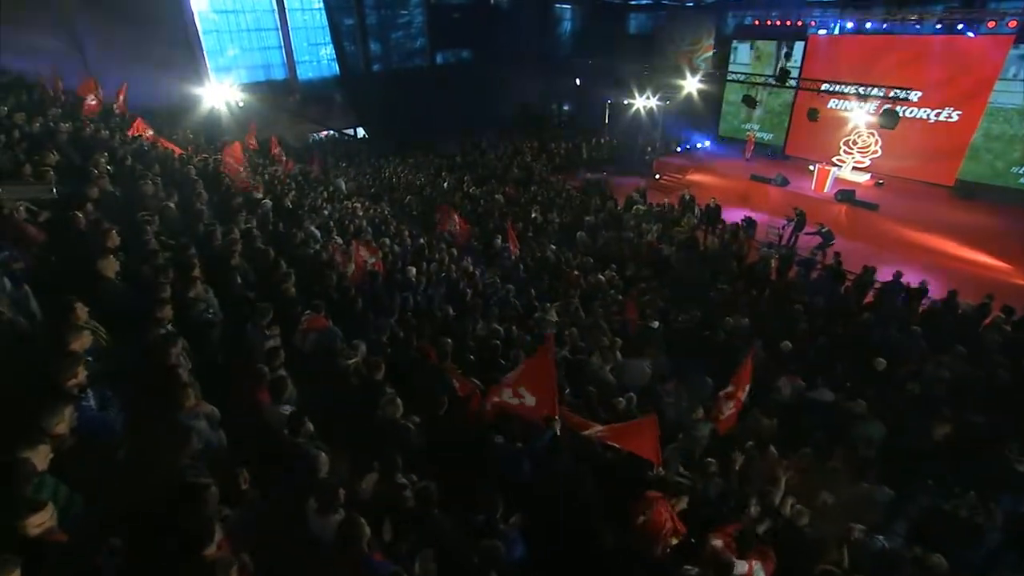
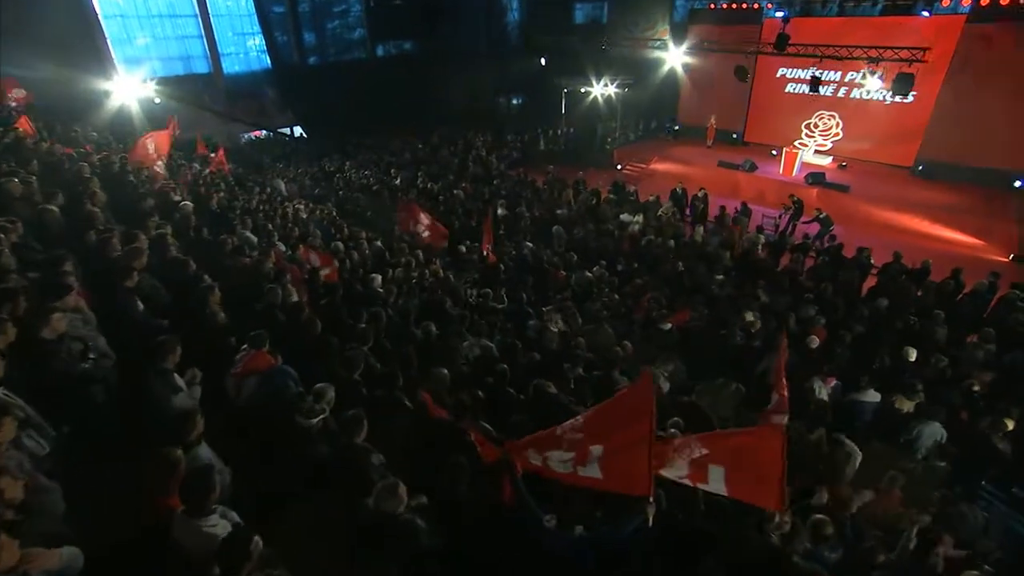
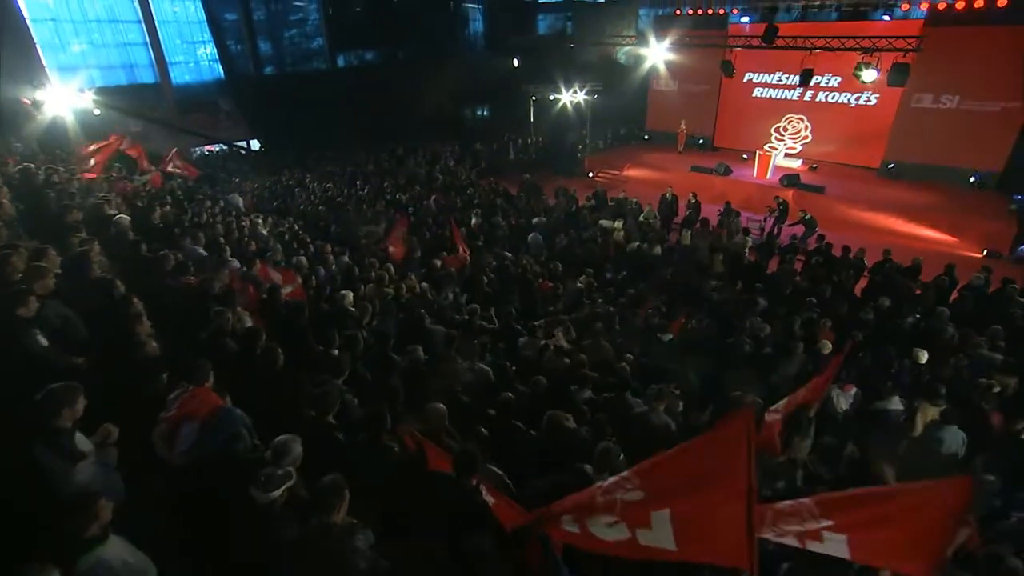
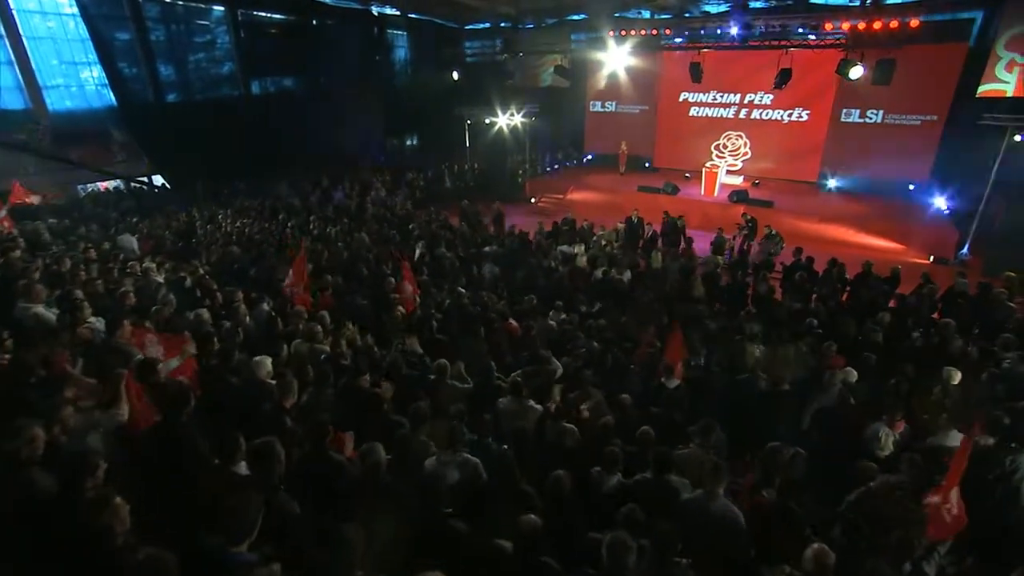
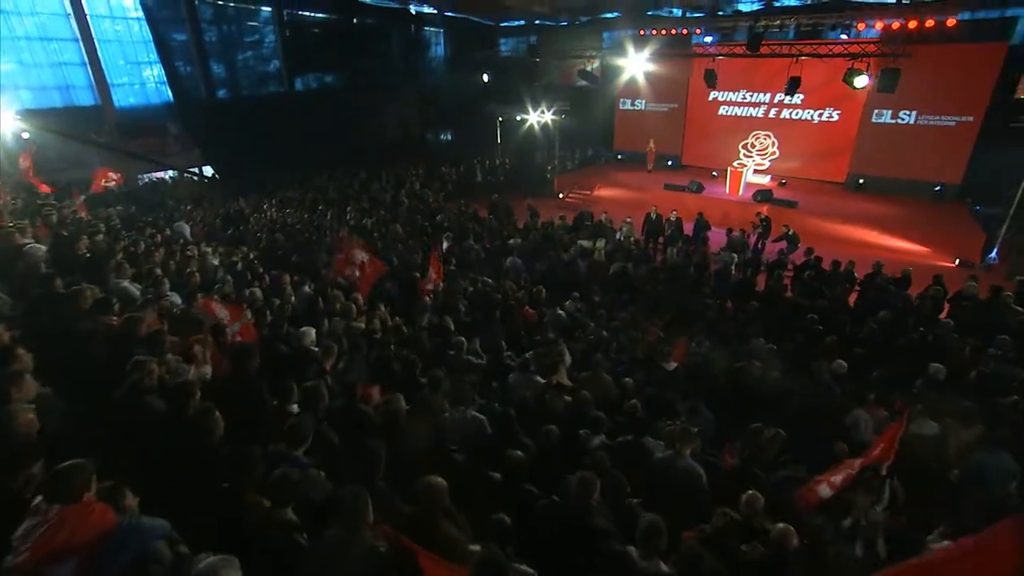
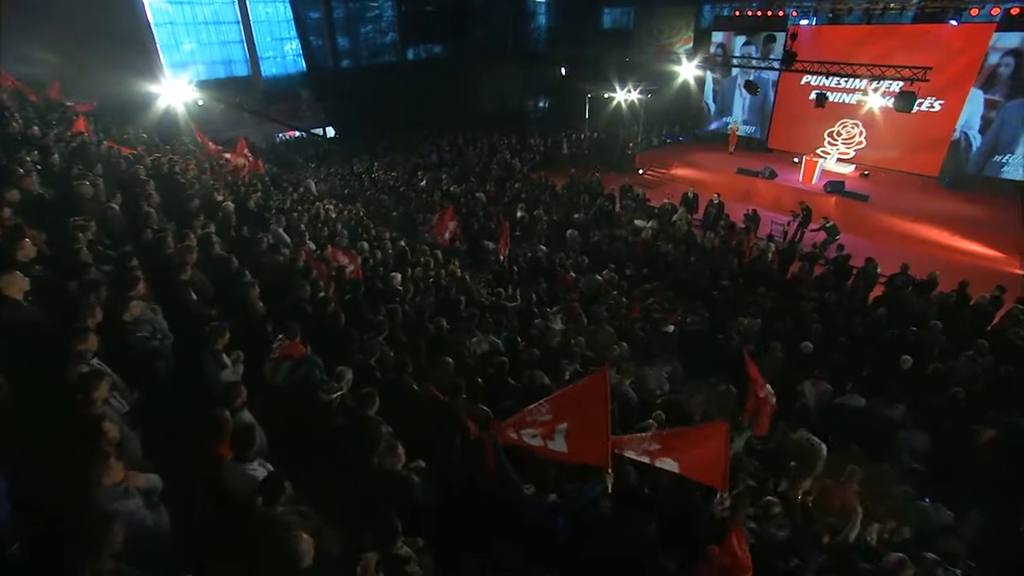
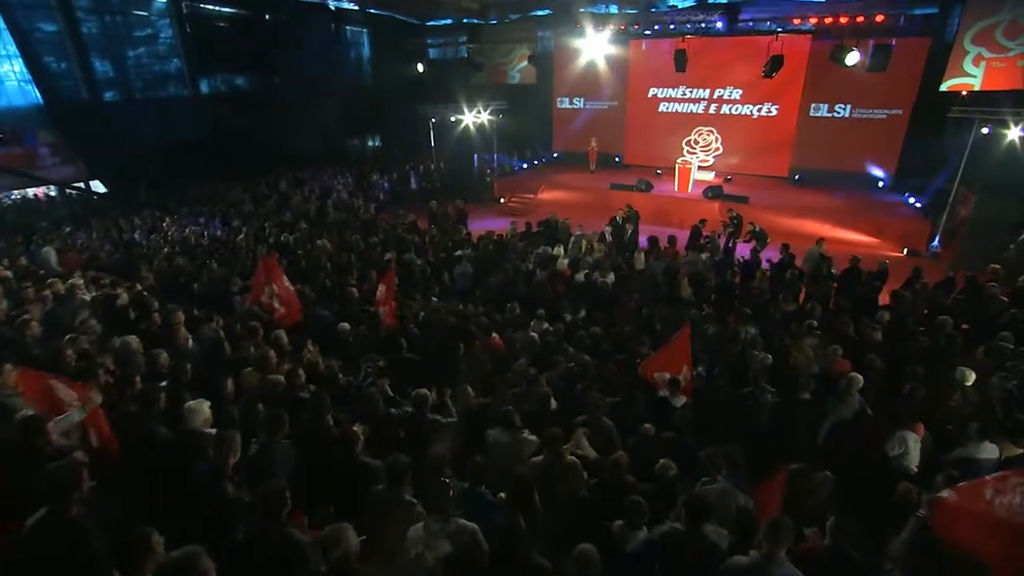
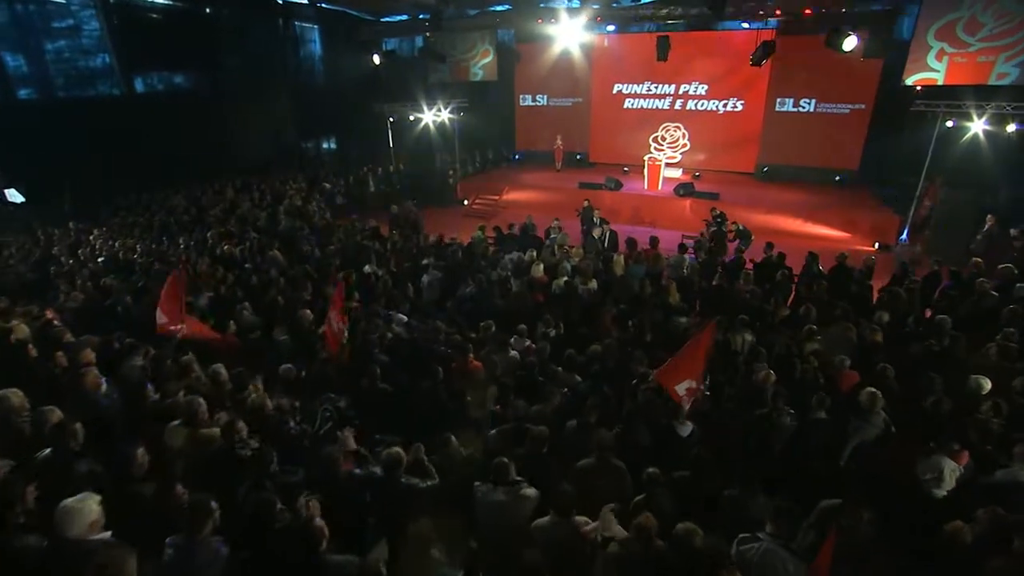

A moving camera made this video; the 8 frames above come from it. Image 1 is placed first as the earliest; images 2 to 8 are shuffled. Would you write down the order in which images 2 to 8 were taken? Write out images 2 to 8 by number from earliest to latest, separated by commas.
6, 2, 3, 5, 4, 7, 8
